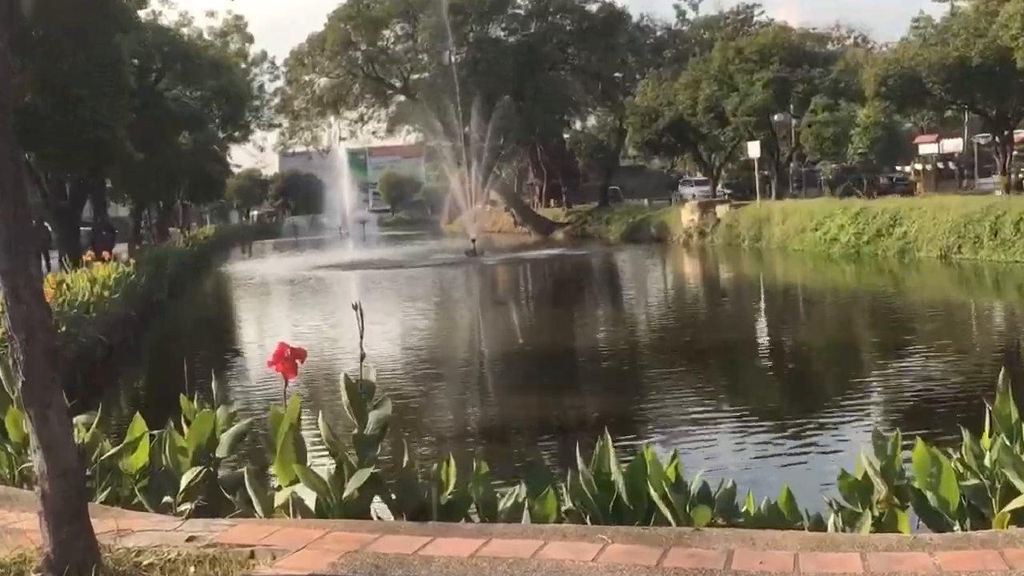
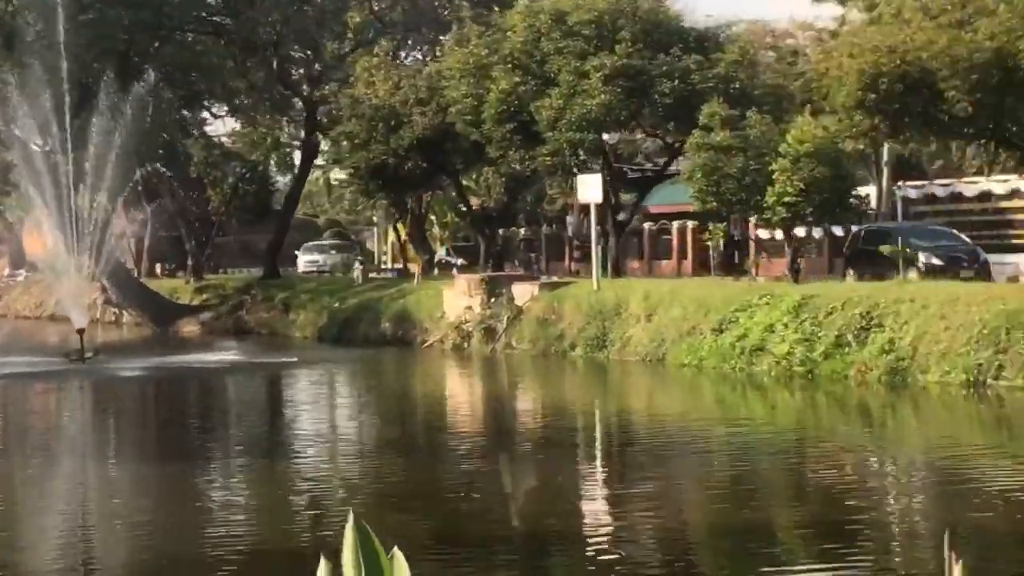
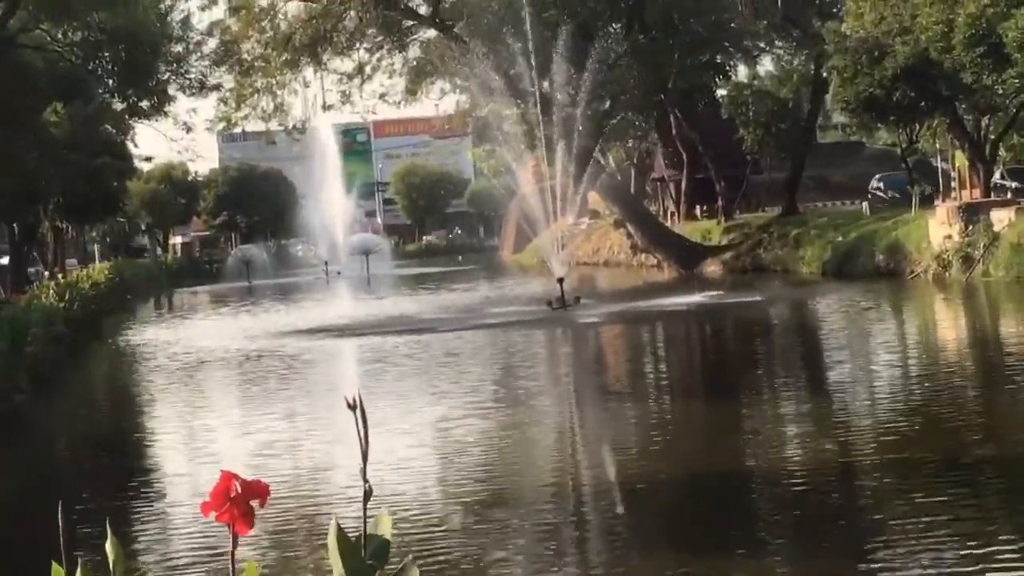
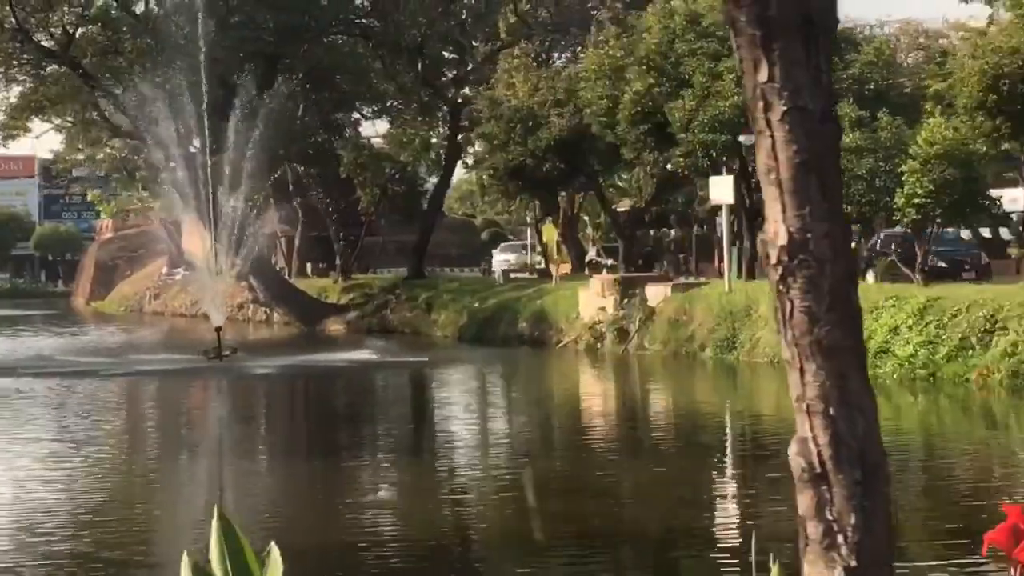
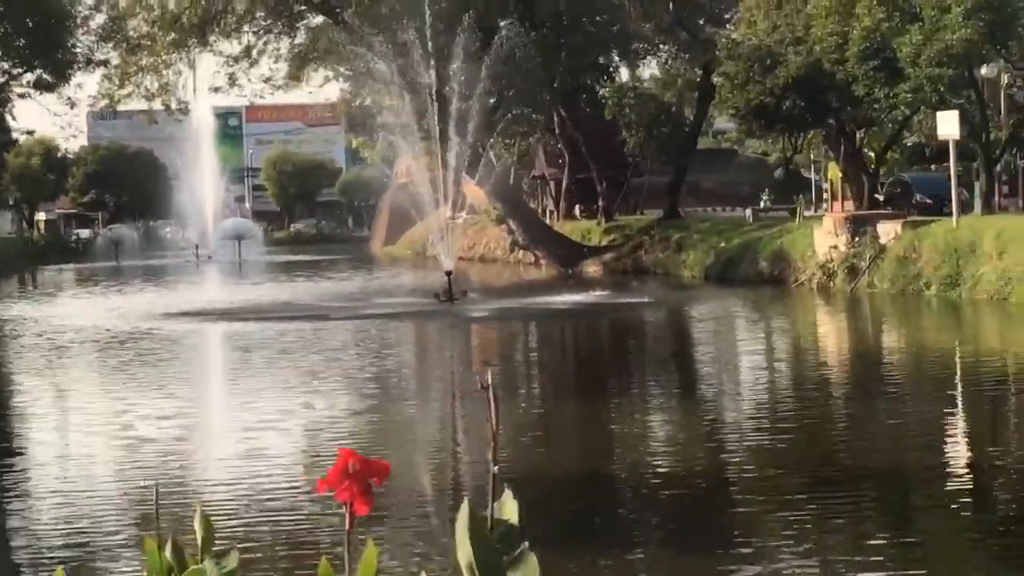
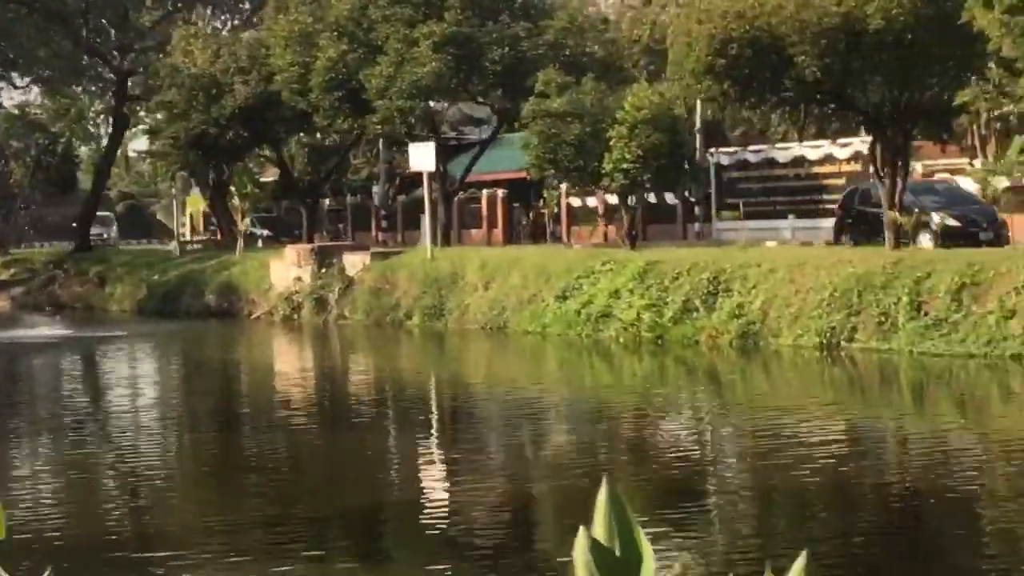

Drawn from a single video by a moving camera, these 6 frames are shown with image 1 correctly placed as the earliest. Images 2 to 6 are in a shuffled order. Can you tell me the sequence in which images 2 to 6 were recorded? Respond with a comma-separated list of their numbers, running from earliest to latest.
3, 5, 4, 2, 6
